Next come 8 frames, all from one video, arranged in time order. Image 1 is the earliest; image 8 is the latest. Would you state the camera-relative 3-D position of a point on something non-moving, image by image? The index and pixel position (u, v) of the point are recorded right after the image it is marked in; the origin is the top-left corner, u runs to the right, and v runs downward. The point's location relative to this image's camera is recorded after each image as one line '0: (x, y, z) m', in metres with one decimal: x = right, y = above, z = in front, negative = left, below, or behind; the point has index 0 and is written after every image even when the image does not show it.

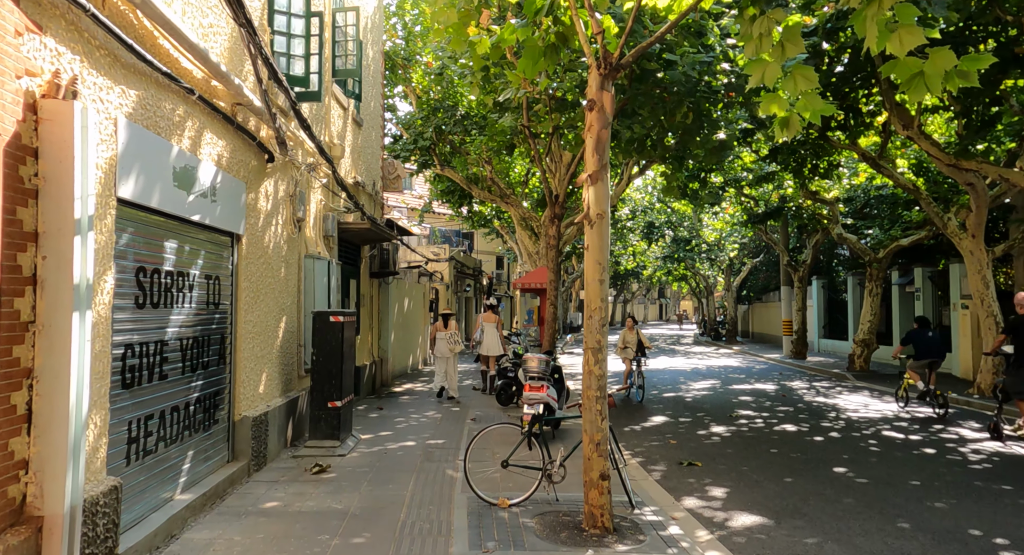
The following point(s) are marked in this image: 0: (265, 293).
0: (-2.5, -0.2, +7.5) m
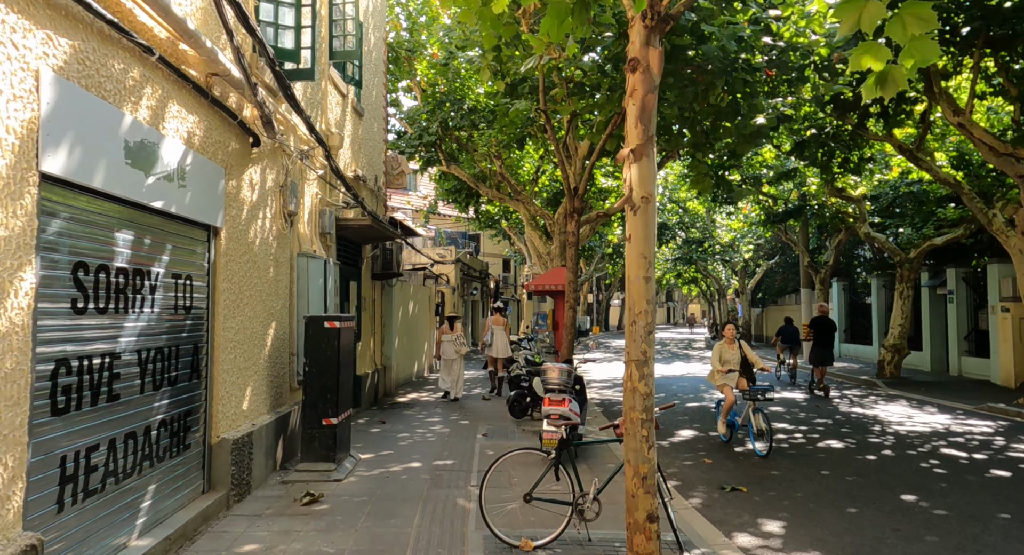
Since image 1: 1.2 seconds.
0: (-2.4, -0.2, +6.6) m
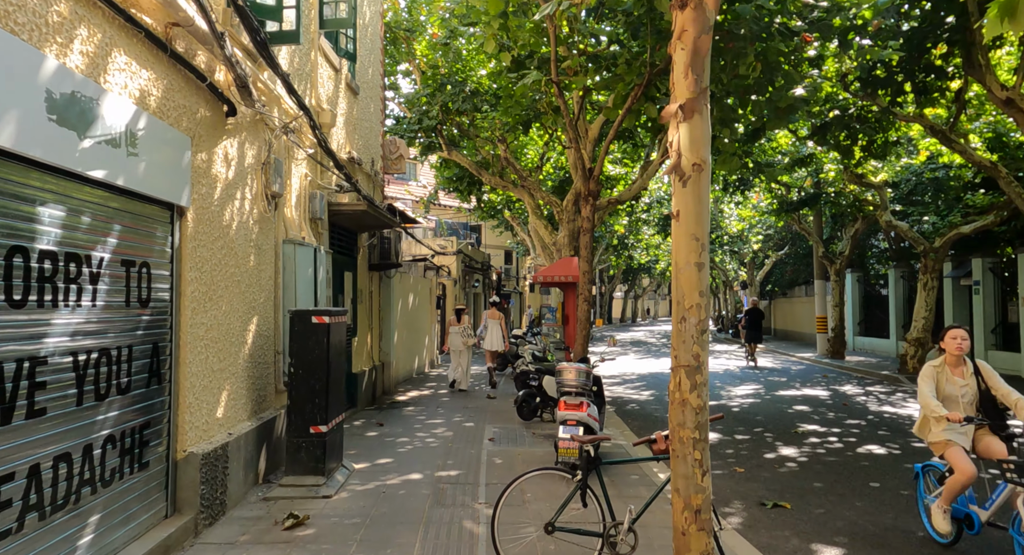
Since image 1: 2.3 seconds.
0: (-2.3, -0.1, +5.8) m
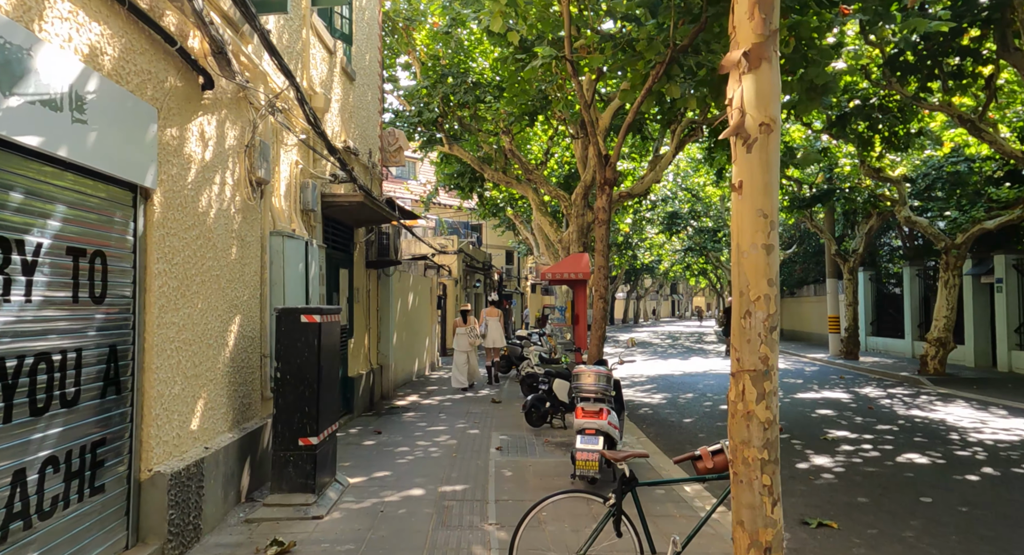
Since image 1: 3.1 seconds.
0: (-2.2, 0.0, +5.1) m
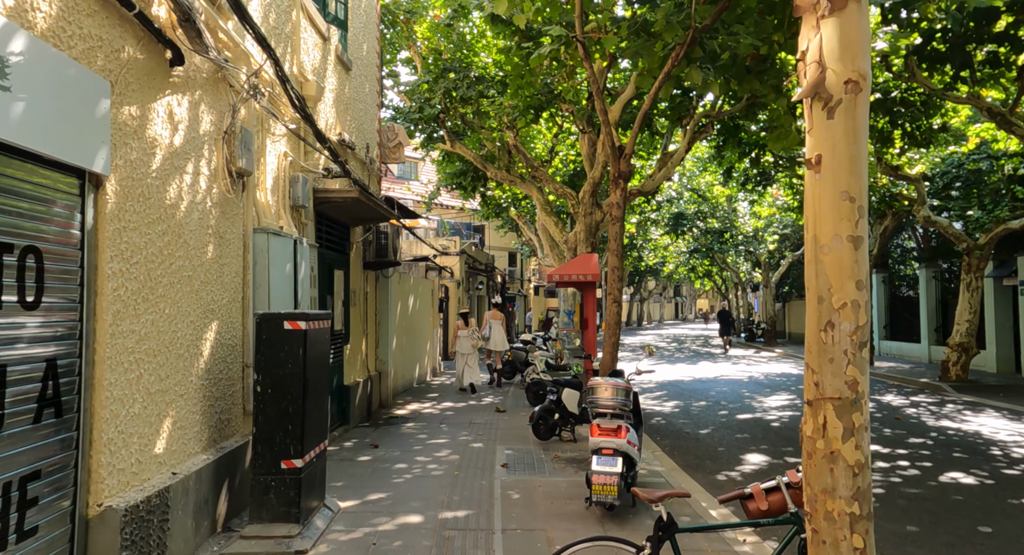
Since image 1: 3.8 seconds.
0: (-2.1, 0.0, +4.5) m
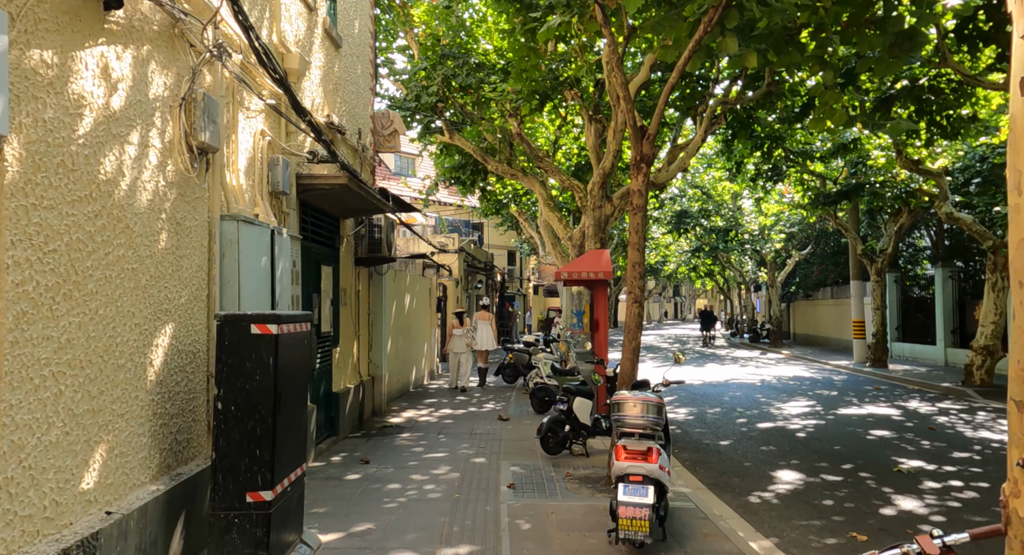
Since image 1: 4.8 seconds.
0: (-2.0, 0.0, +3.7) m
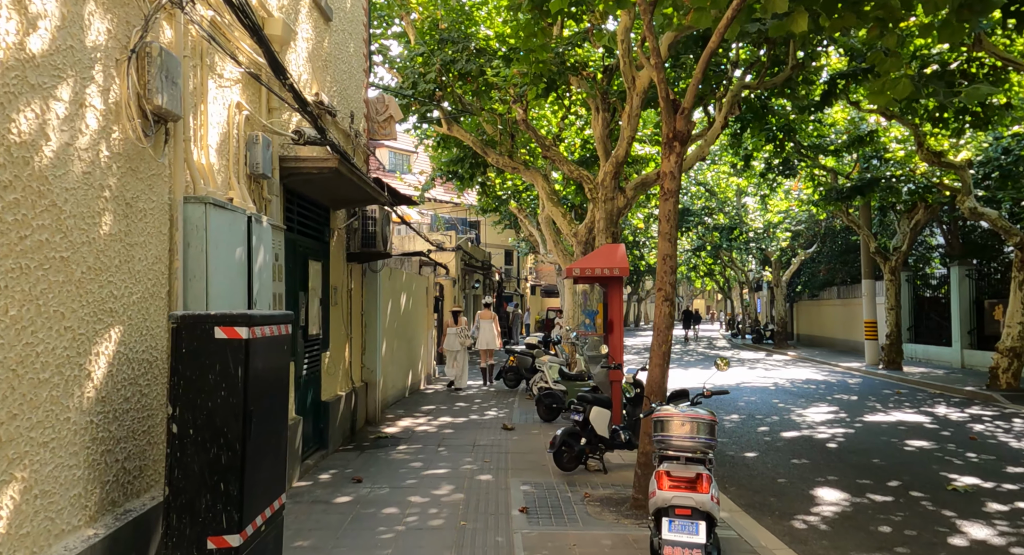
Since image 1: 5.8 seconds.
0: (-1.9, 0.0, +2.9) m
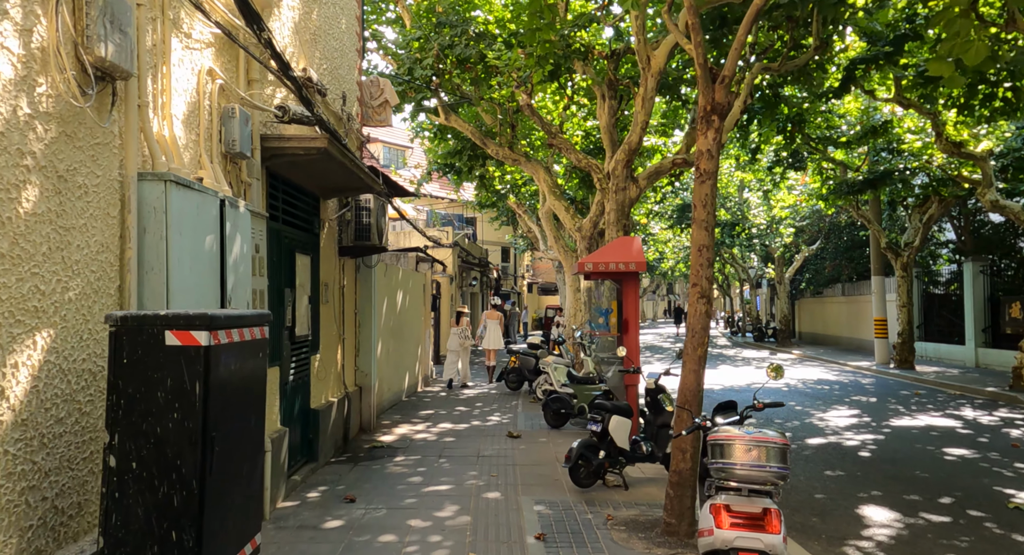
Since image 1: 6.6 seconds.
0: (-1.8, +0.1, +2.1) m
